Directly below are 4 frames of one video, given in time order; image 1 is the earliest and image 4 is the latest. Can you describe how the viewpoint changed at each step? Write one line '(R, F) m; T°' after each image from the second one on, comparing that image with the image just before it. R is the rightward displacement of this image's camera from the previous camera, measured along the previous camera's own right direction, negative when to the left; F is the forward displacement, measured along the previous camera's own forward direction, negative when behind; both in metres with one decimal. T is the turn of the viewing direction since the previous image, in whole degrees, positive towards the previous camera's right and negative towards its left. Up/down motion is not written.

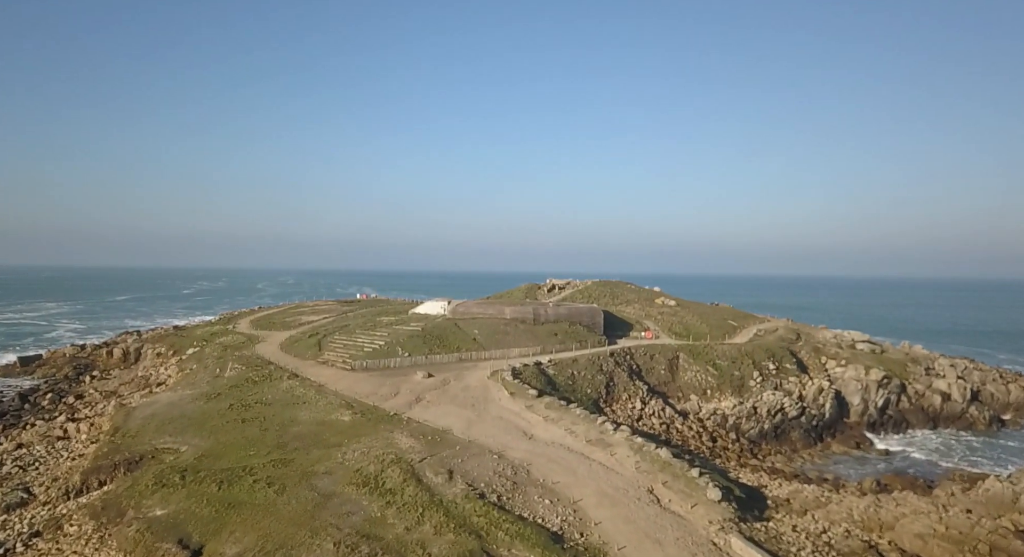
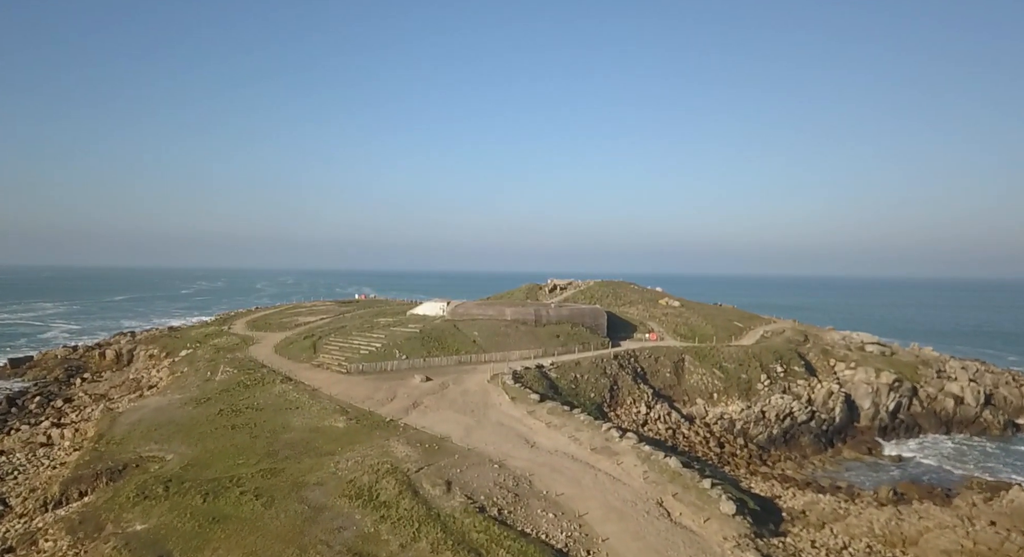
(-0.1, +1.6) m; 0°
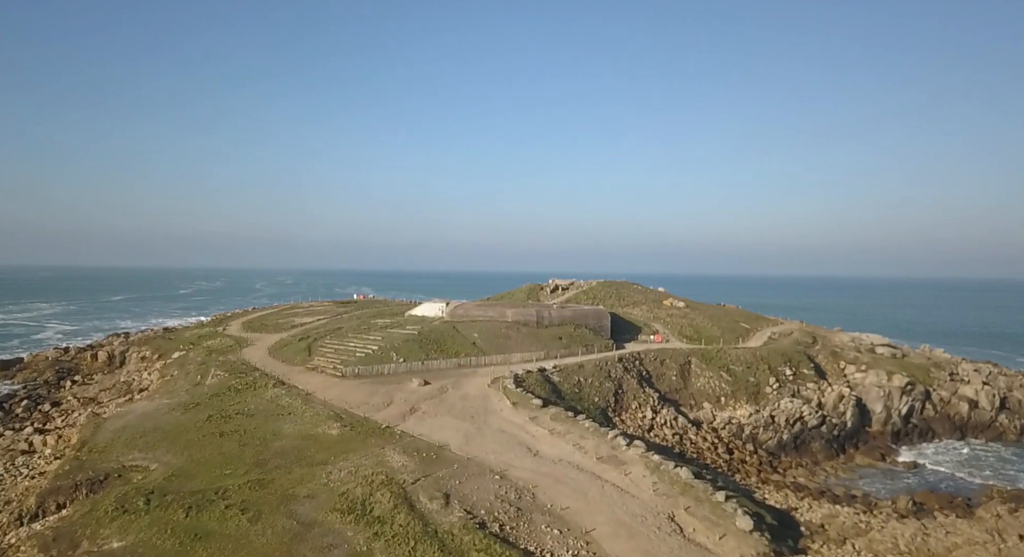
(-0.1, +1.7) m; 0°
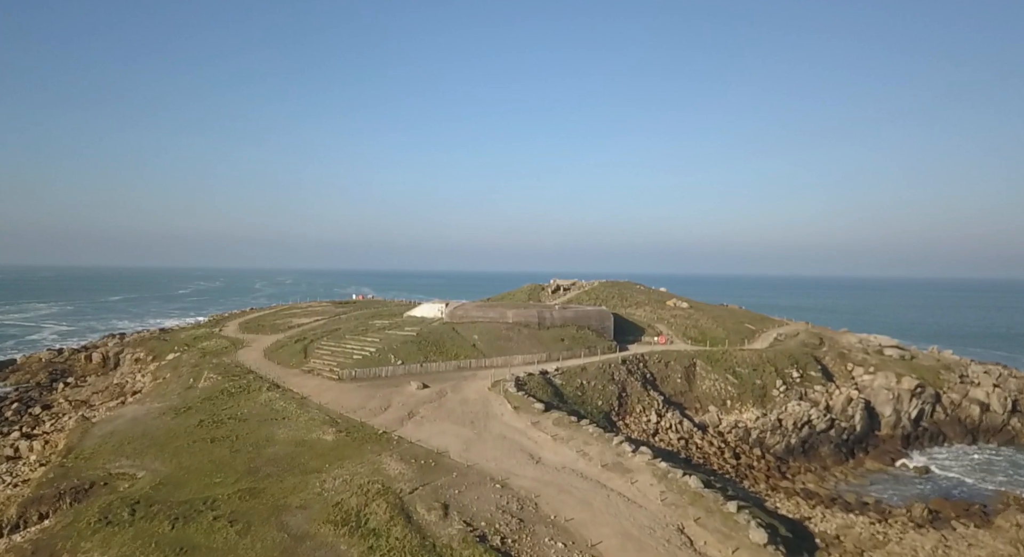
(-0.1, +1.2) m; 0°
